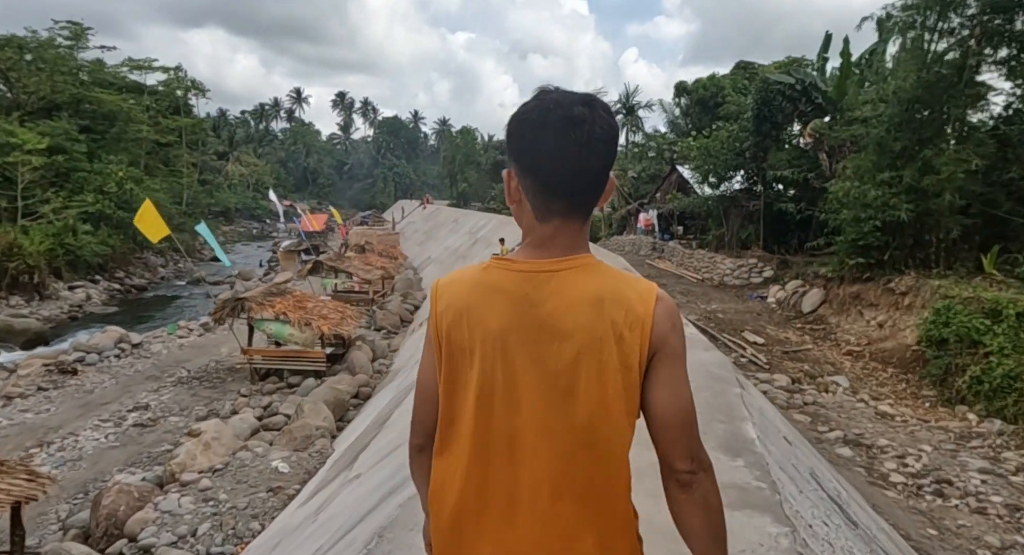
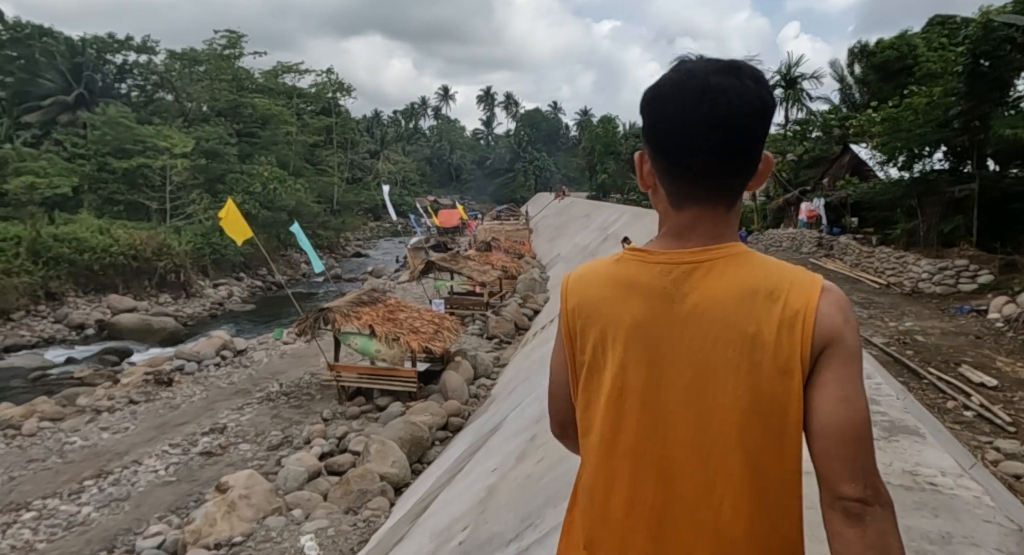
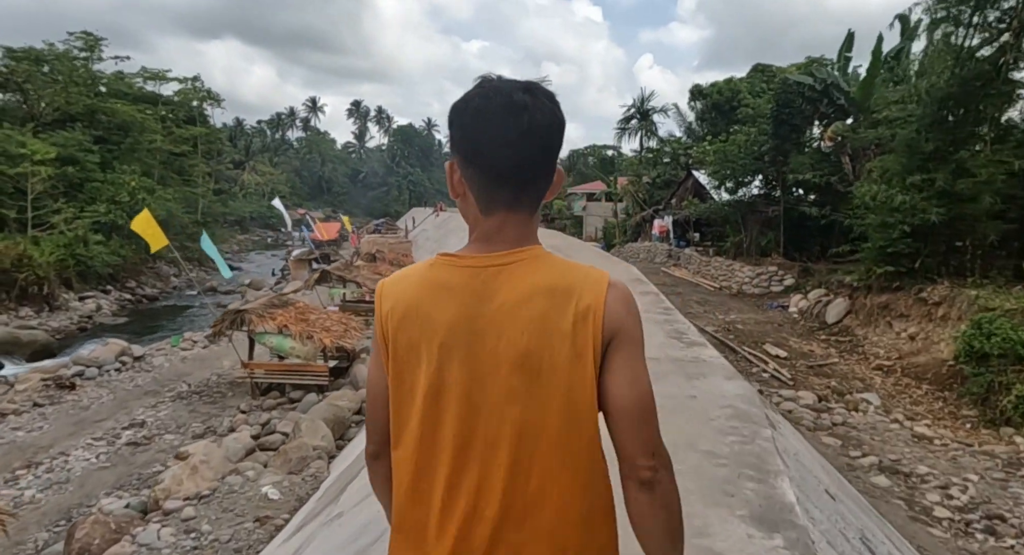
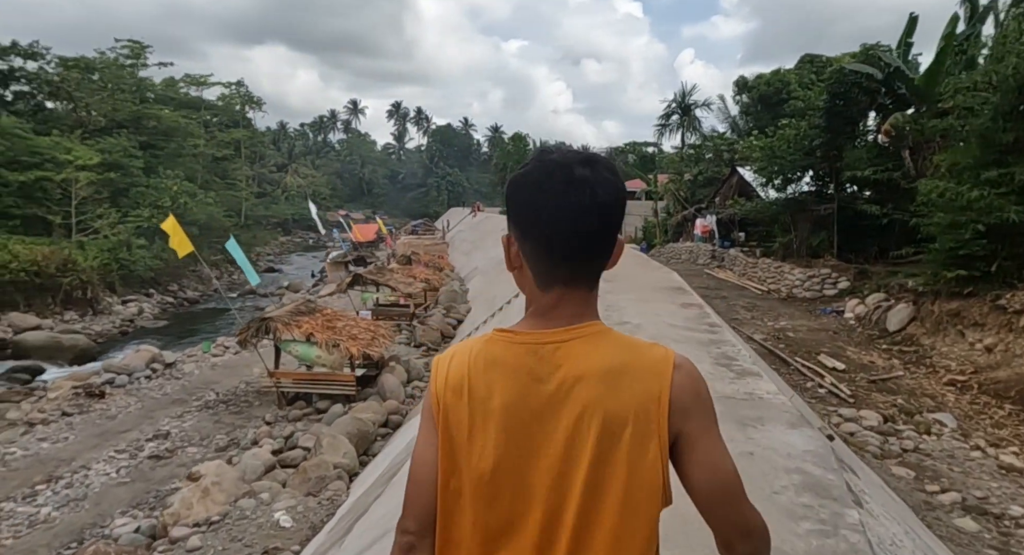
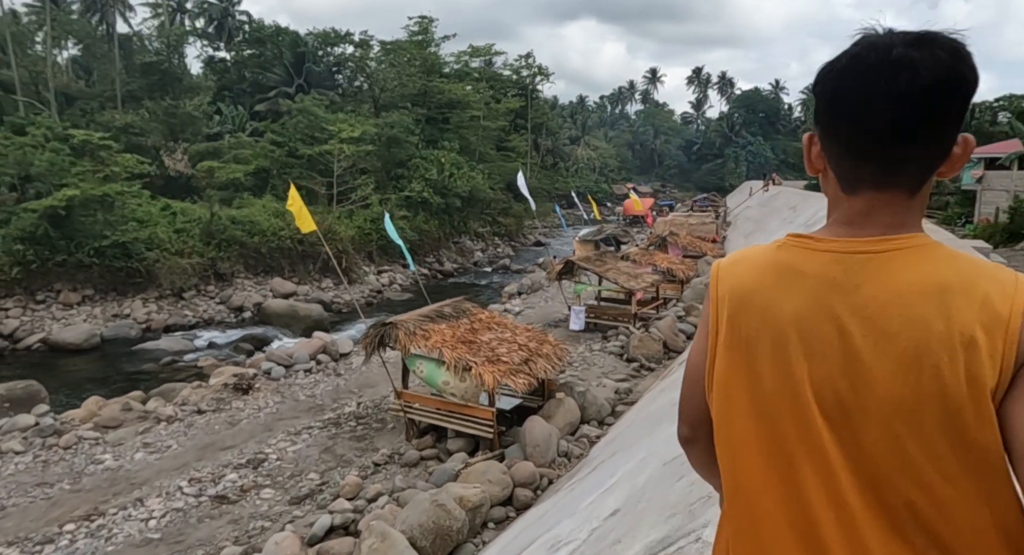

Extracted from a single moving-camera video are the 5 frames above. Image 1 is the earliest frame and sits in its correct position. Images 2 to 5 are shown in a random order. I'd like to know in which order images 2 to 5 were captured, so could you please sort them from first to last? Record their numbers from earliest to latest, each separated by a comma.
3, 4, 2, 5
